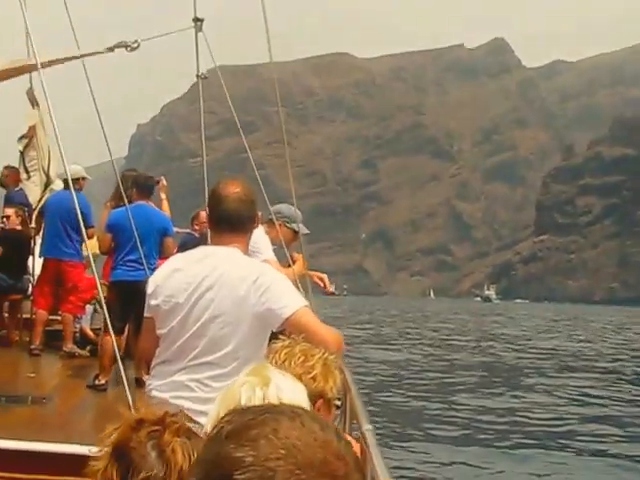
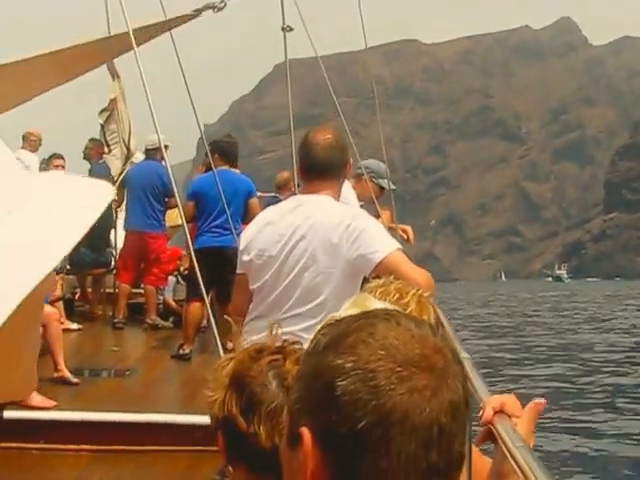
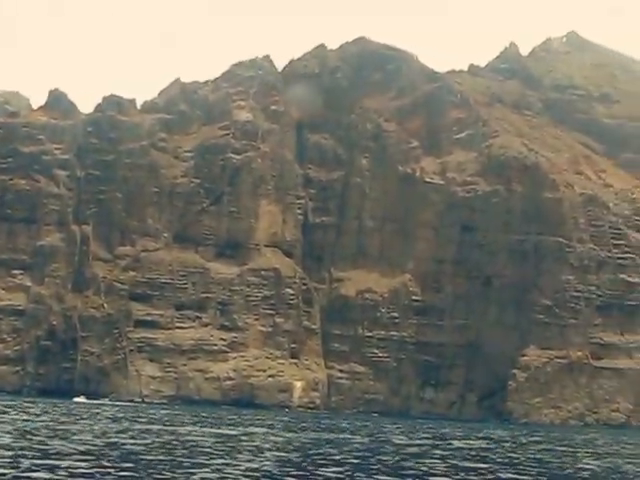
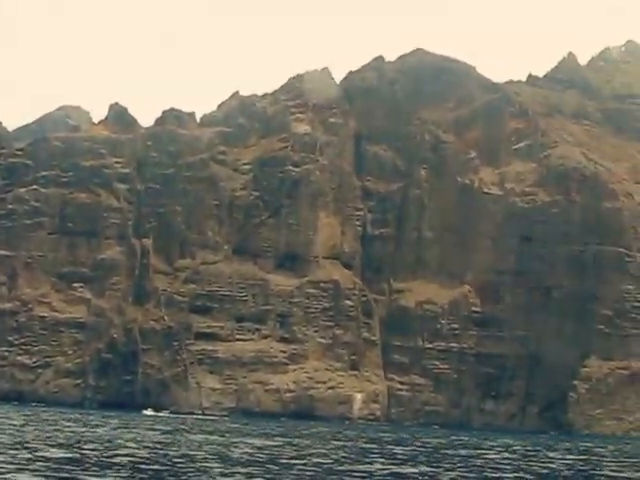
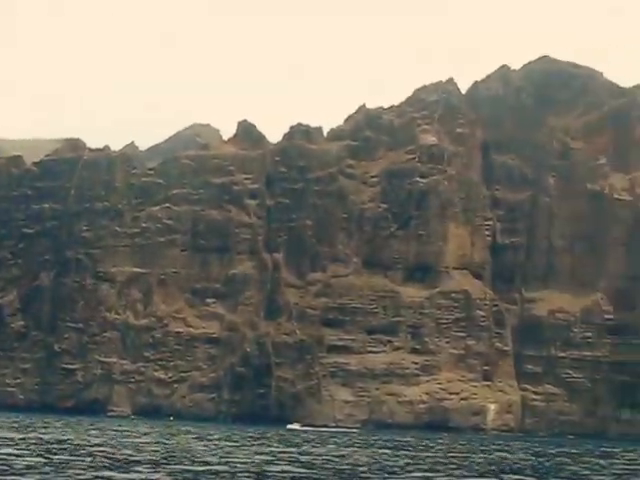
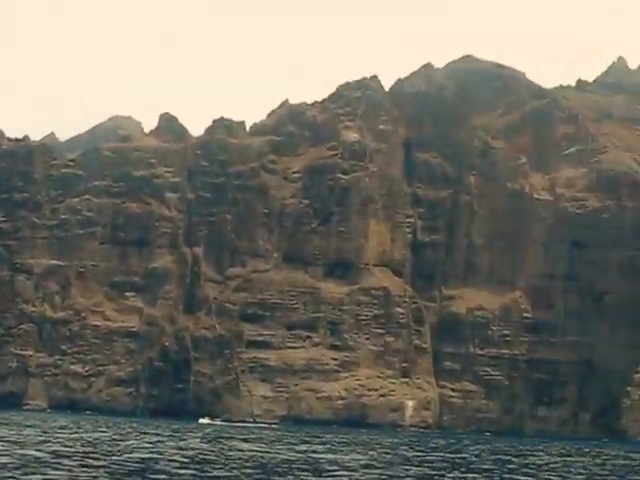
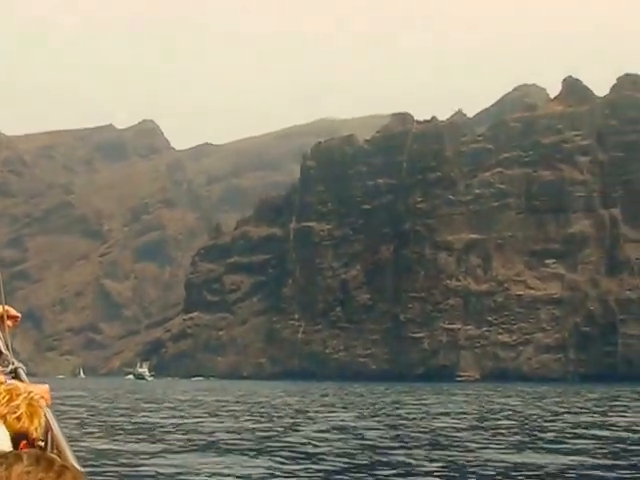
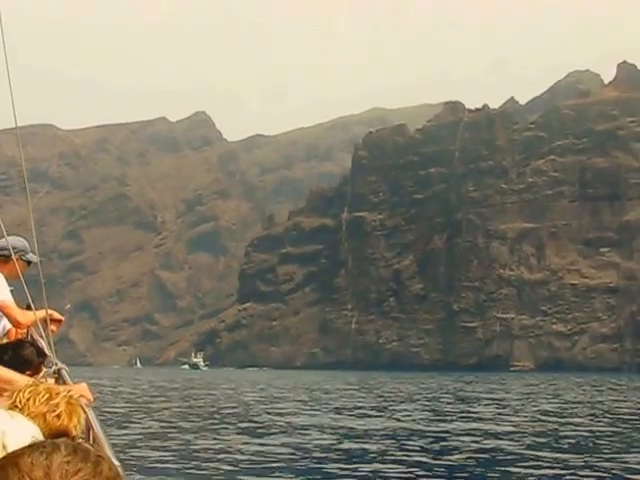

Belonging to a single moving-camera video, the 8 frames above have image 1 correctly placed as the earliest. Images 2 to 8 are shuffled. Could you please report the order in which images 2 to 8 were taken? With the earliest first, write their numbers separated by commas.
2, 8, 7, 5, 6, 4, 3
